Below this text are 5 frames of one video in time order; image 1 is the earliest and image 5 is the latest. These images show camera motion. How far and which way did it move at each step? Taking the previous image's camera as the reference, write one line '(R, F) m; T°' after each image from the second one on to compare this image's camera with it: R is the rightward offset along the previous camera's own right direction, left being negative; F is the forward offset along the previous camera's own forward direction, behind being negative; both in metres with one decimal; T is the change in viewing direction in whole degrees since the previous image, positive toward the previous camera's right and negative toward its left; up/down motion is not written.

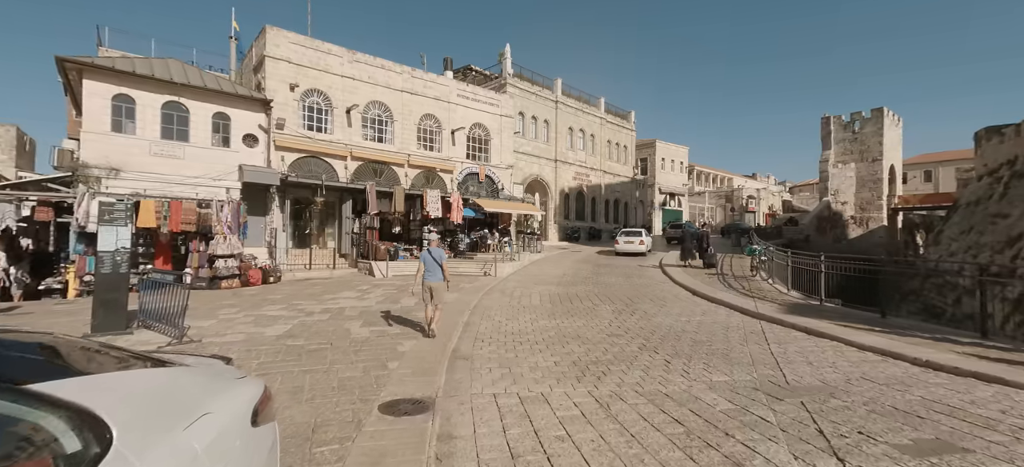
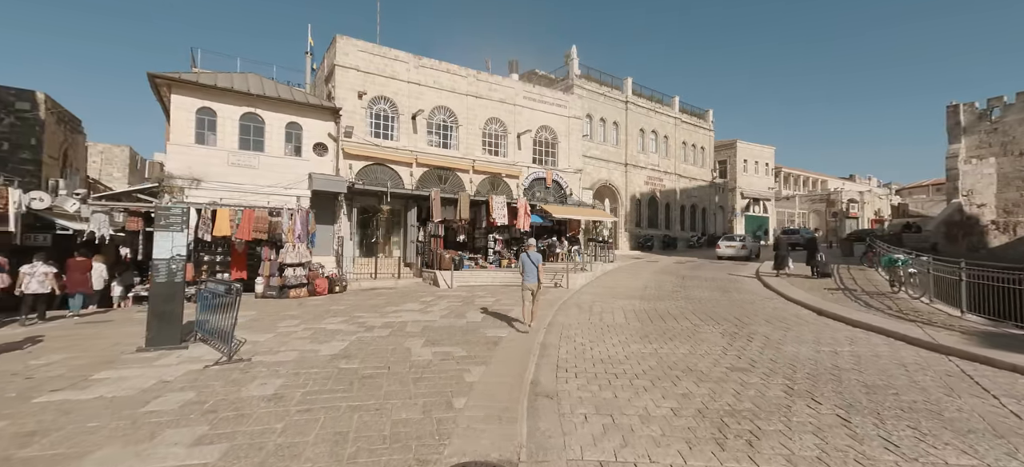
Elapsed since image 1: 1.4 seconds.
(-0.3, +1.1) m; -8°
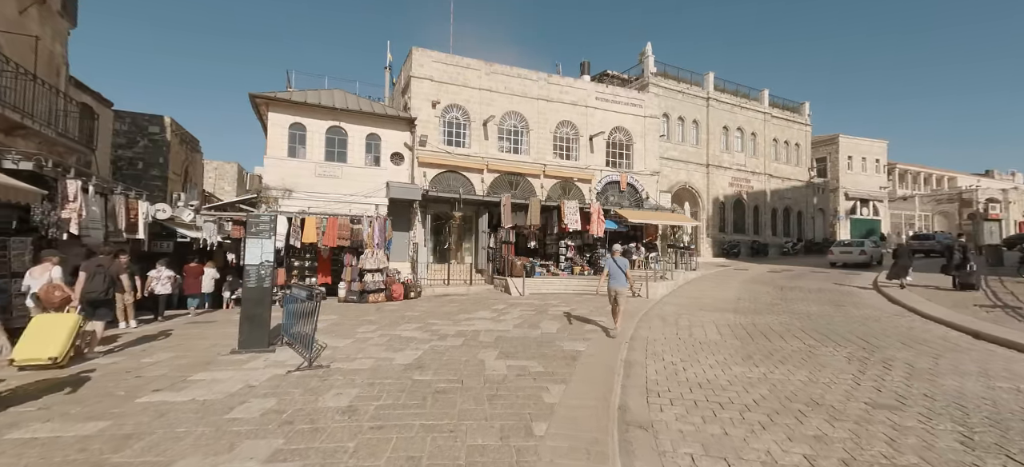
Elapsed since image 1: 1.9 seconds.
(-0.1, +0.4) m; -9°
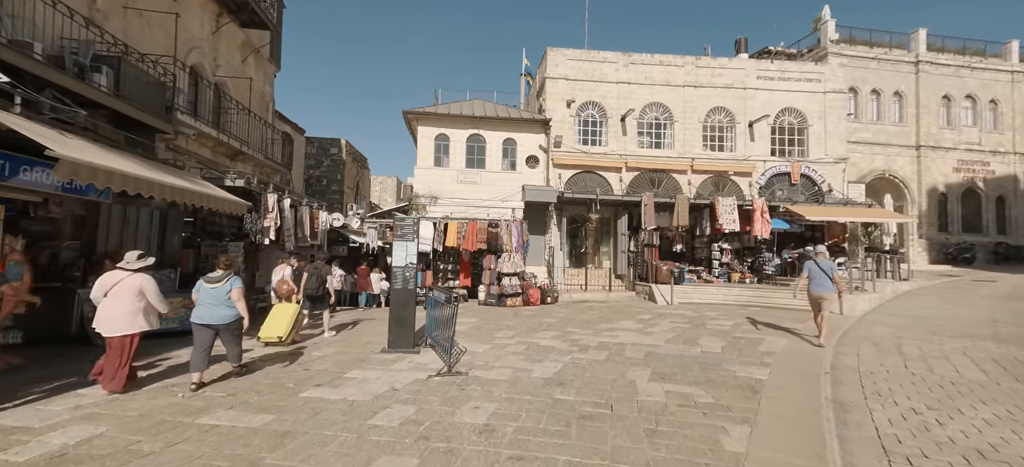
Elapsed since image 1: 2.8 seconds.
(-0.2, +0.7) m; -18°
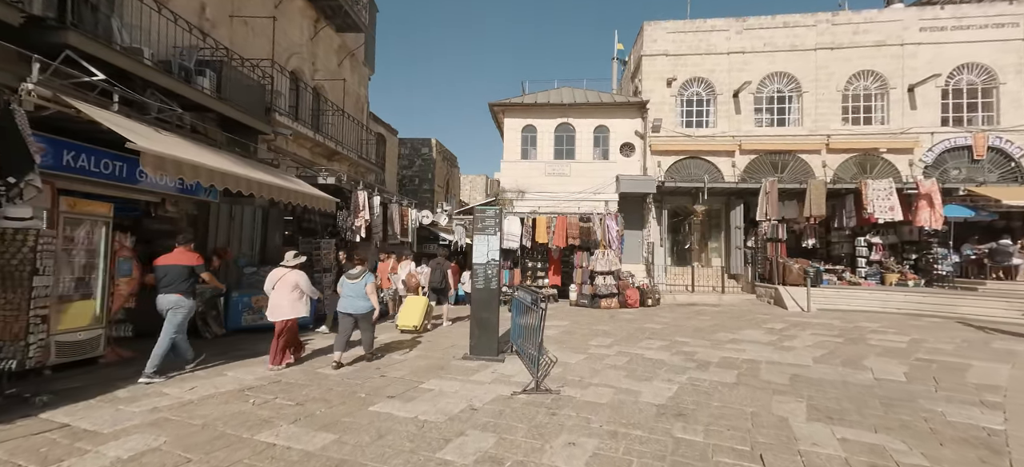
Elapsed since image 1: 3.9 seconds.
(-0.1, +1.0) m; -12°
